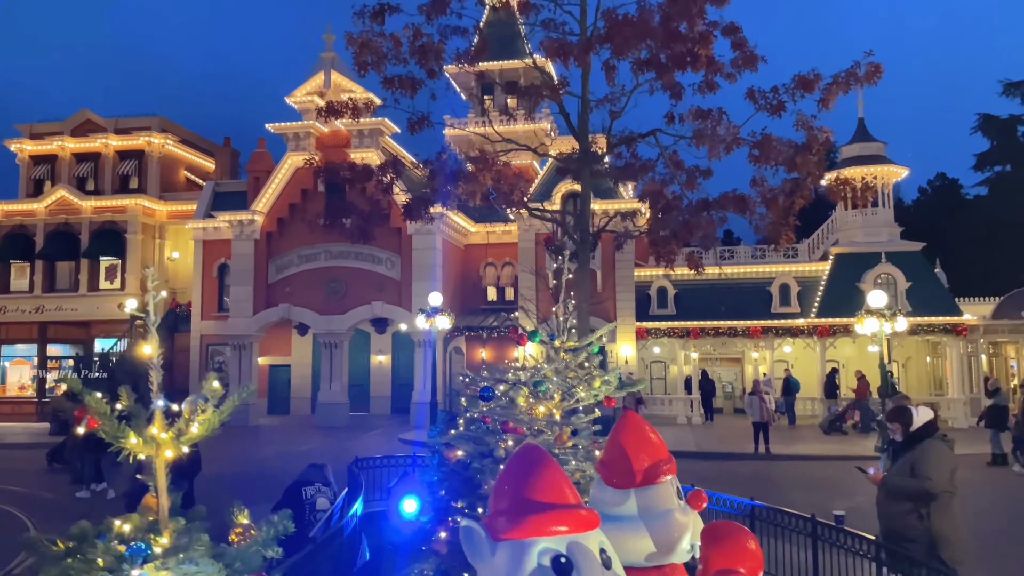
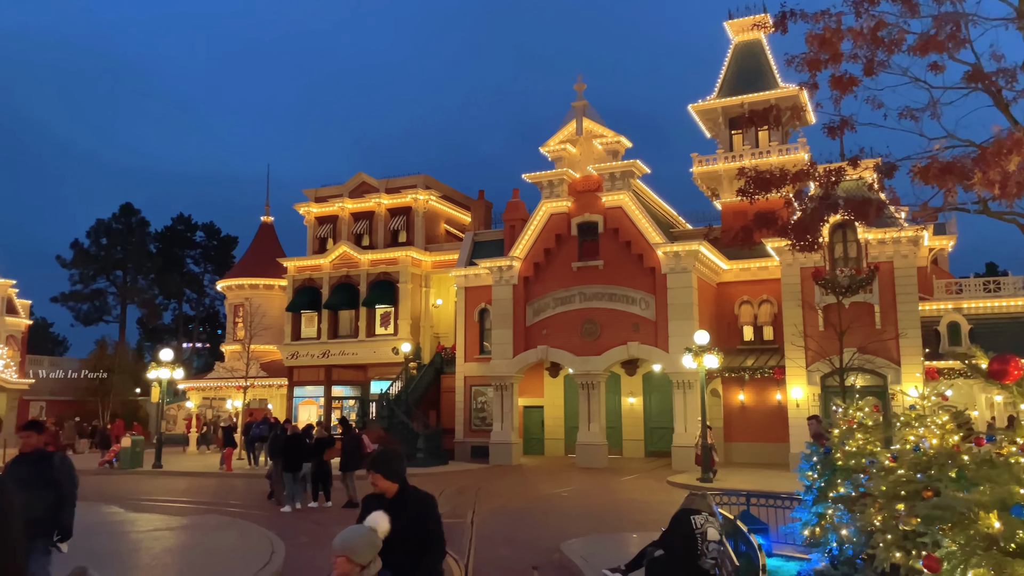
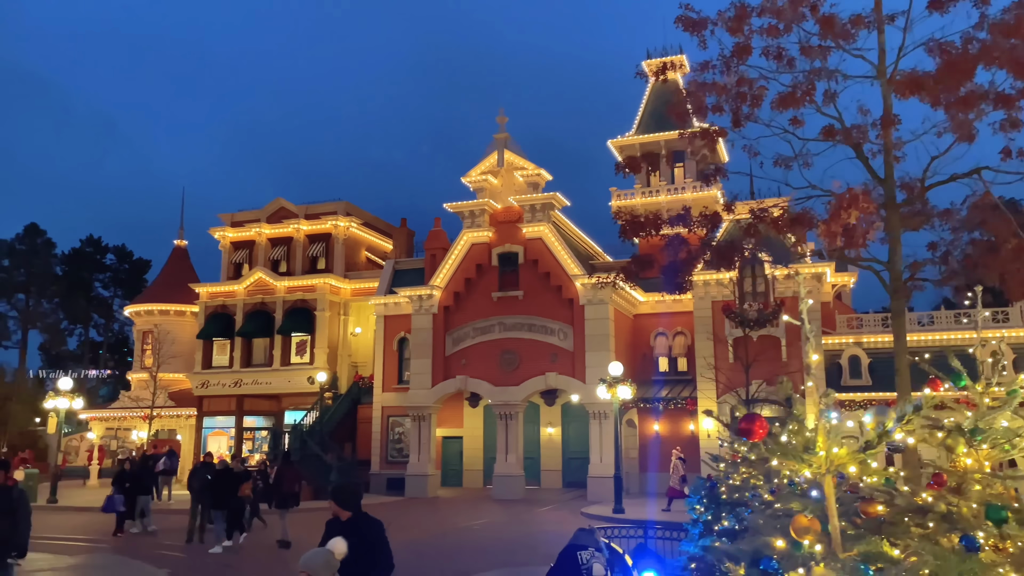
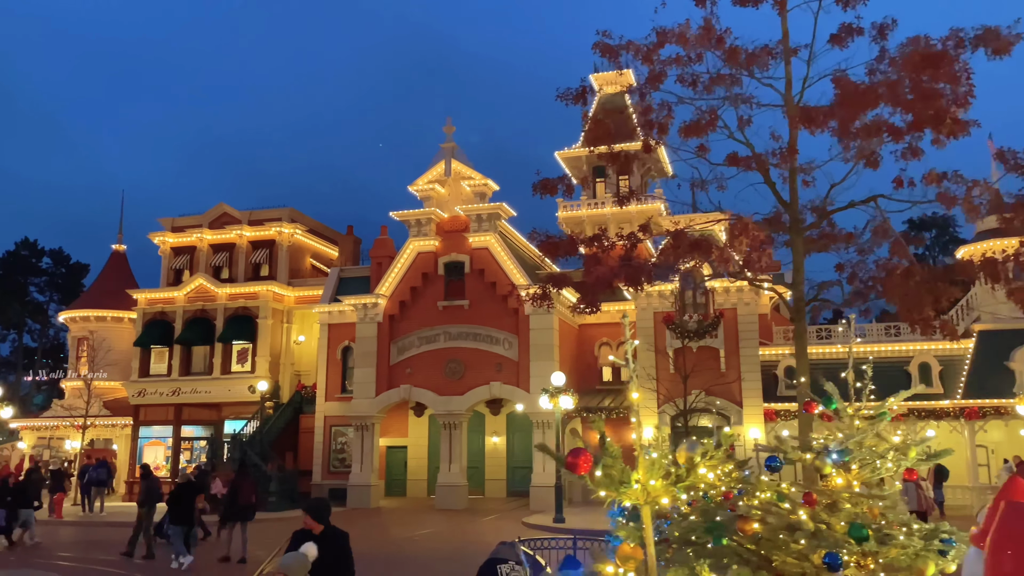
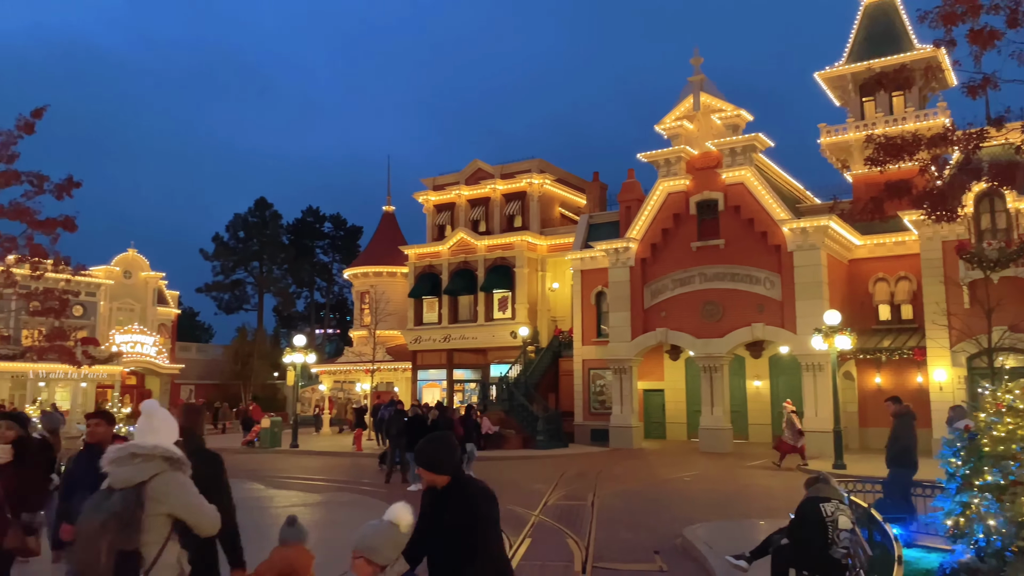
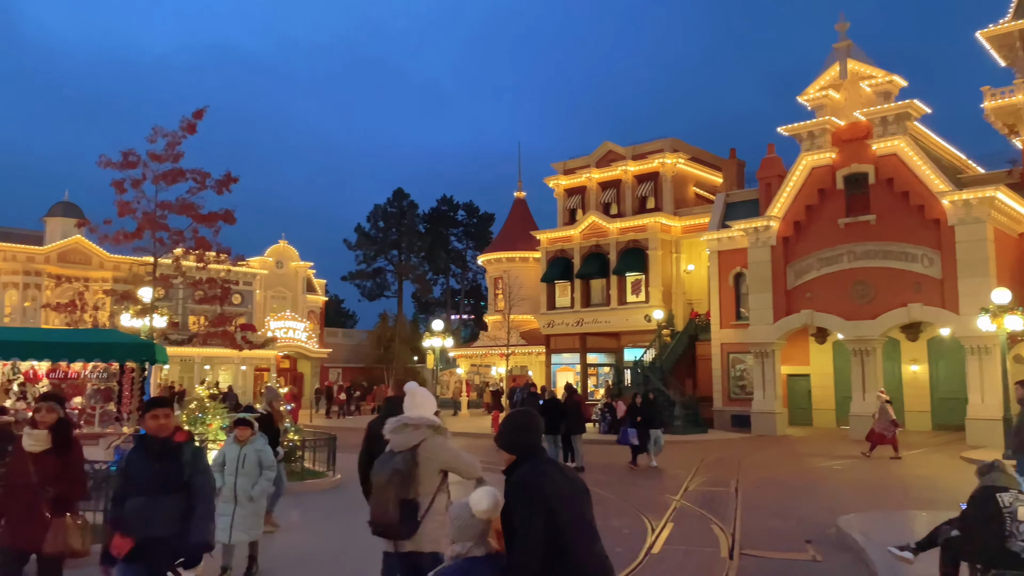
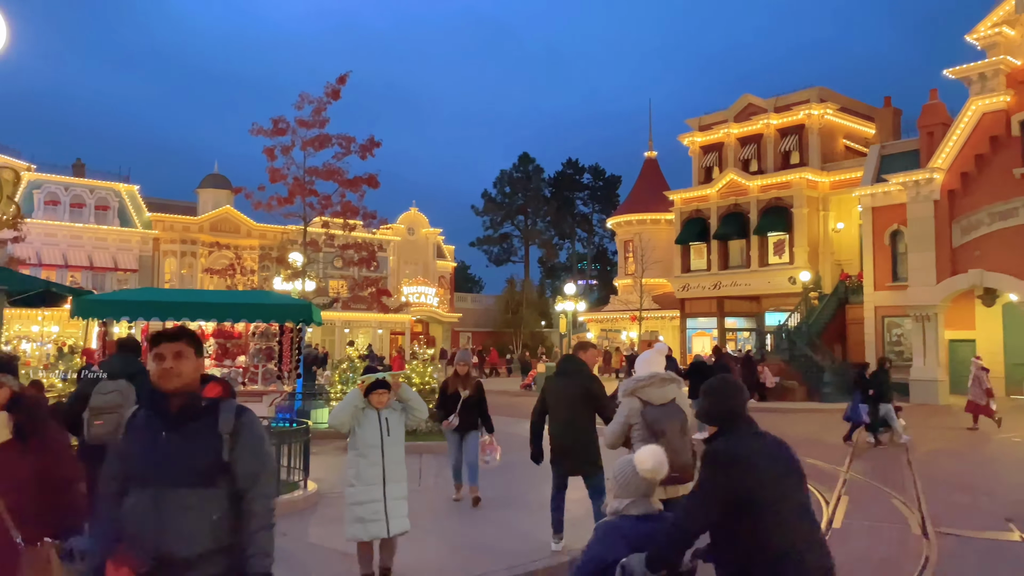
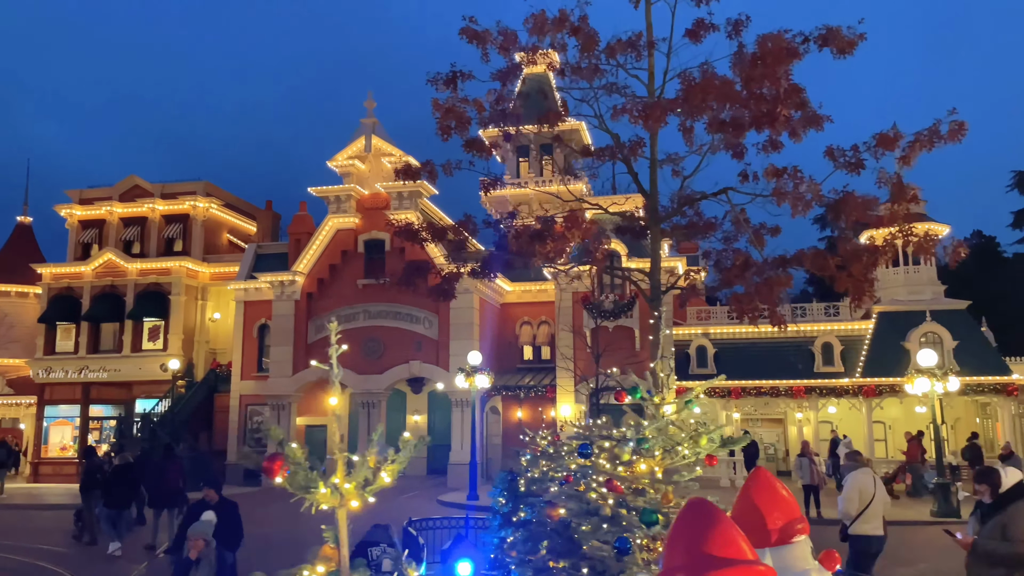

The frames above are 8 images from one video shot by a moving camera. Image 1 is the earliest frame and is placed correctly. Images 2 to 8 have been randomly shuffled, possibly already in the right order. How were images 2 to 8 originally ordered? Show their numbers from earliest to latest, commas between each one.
8, 4, 3, 2, 5, 6, 7
